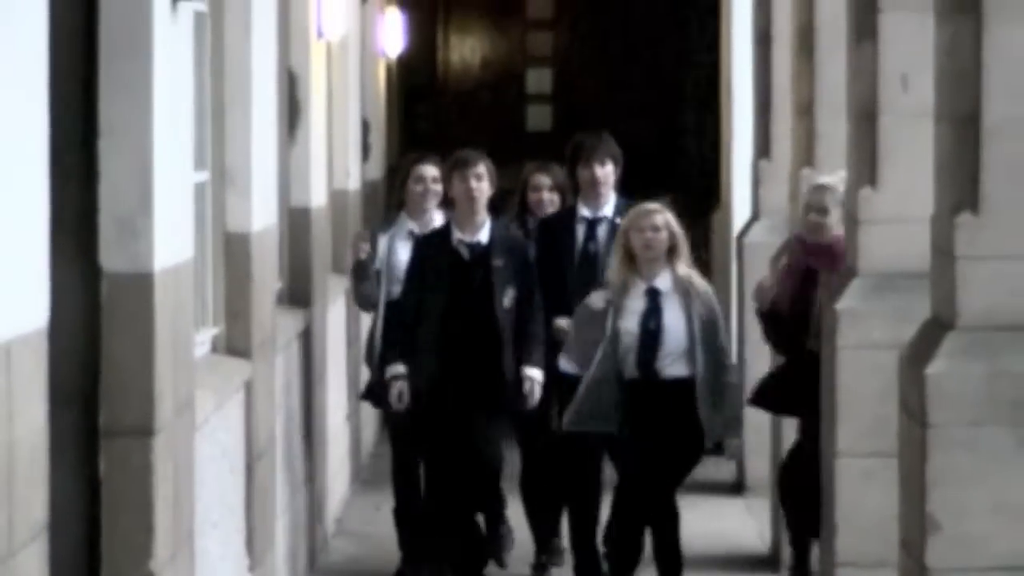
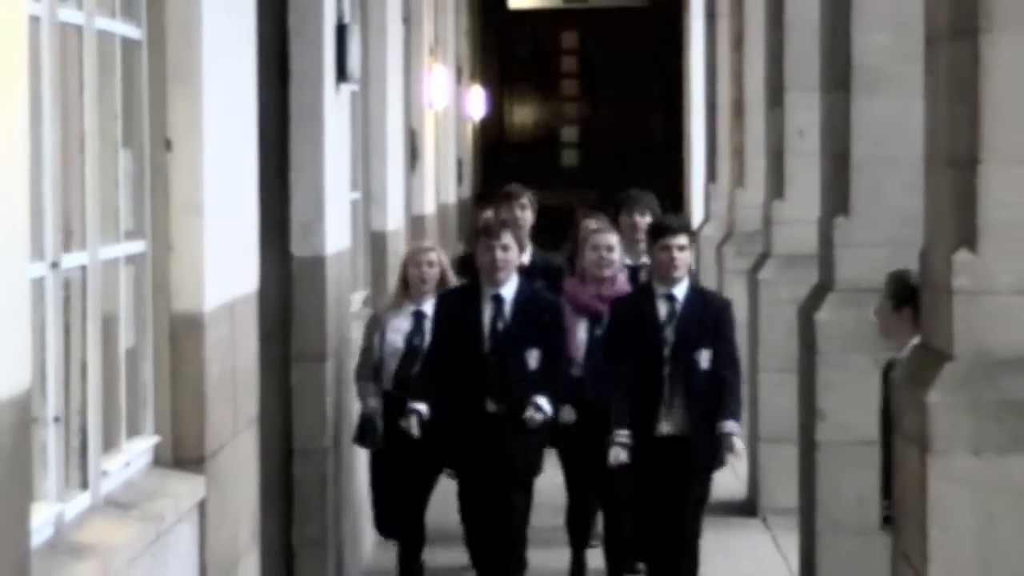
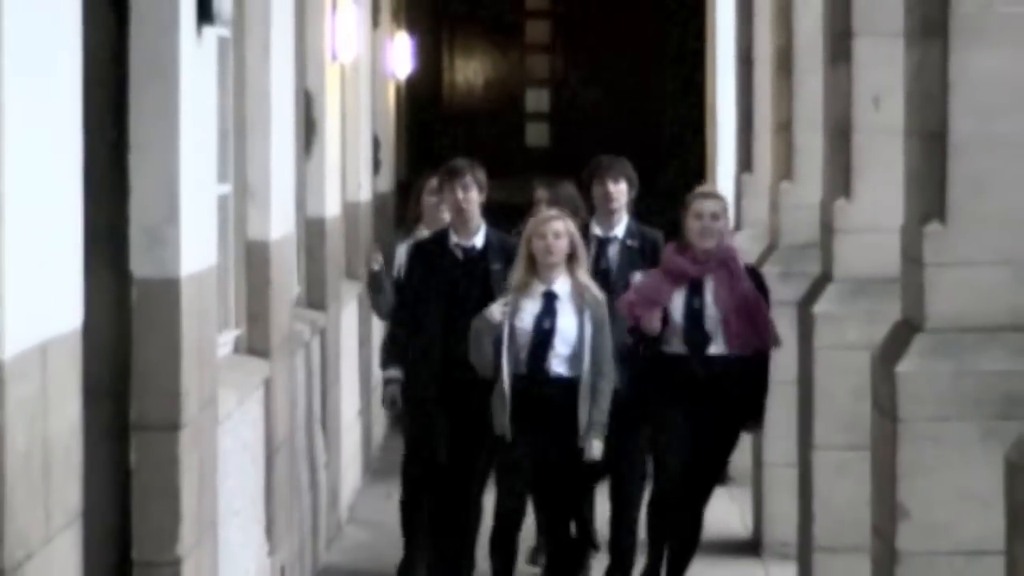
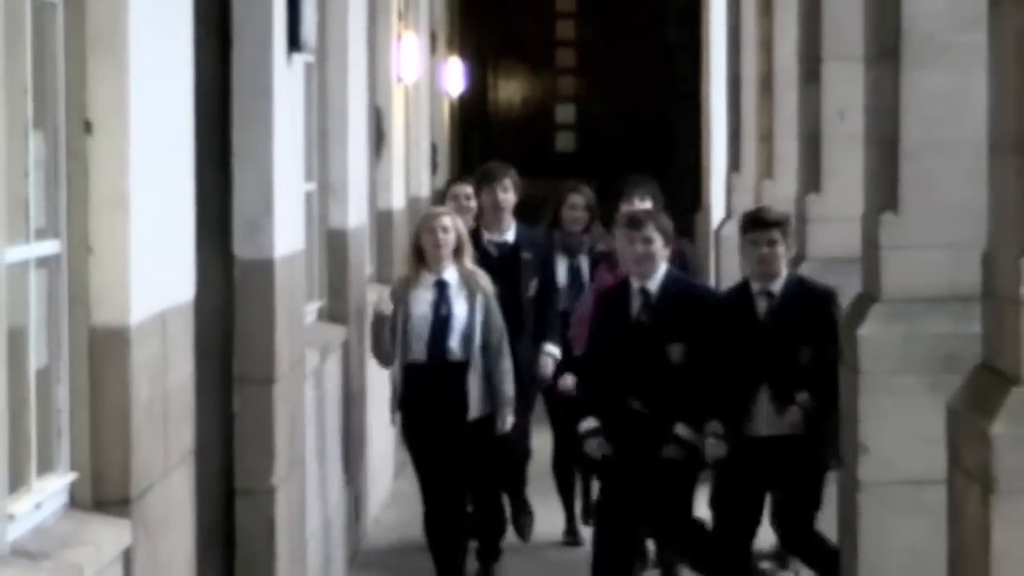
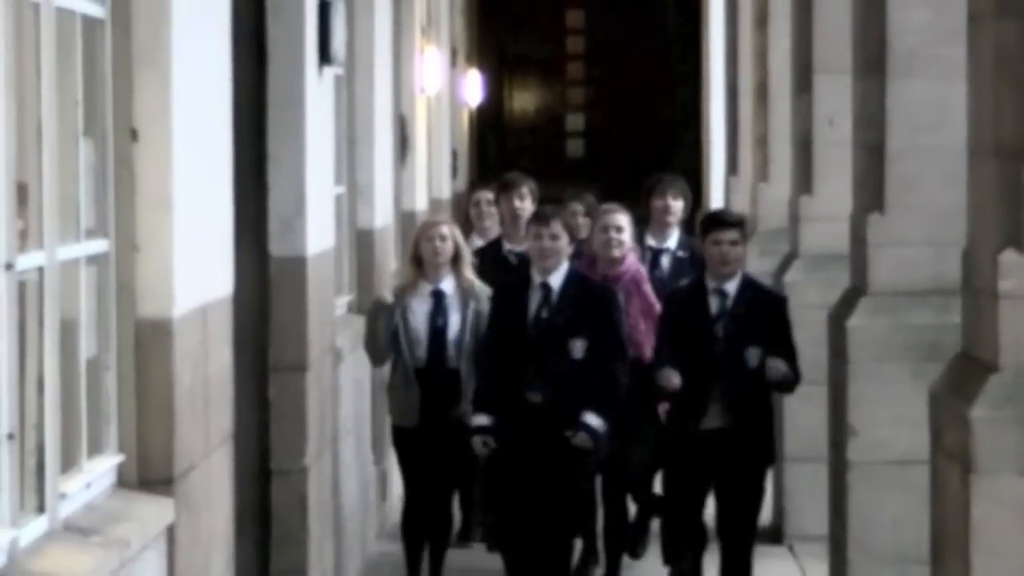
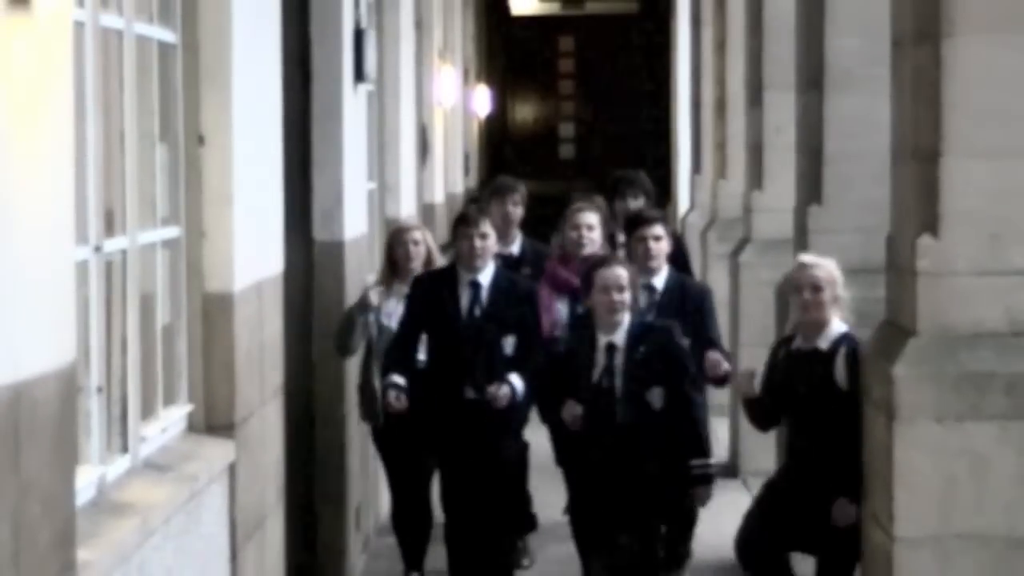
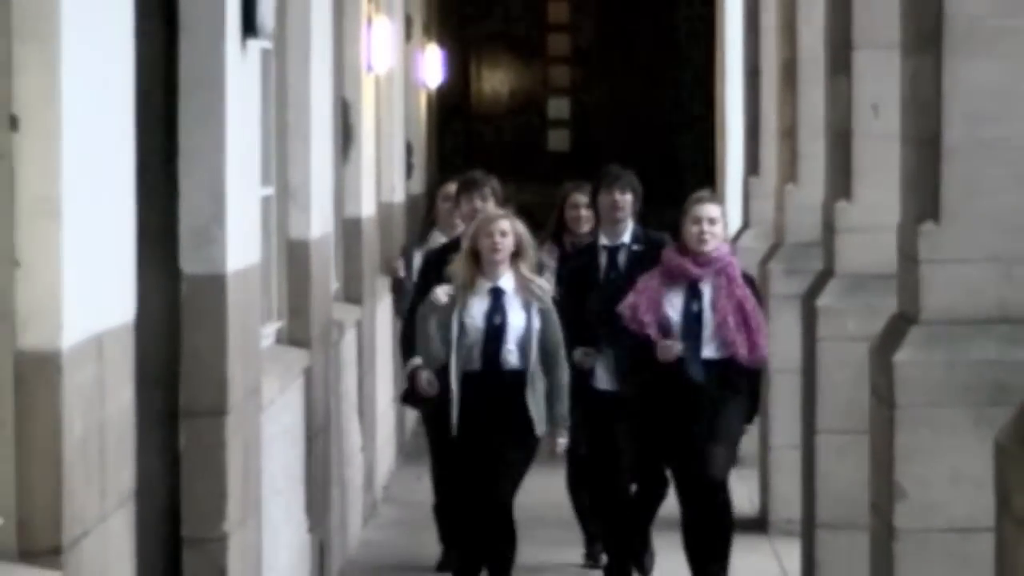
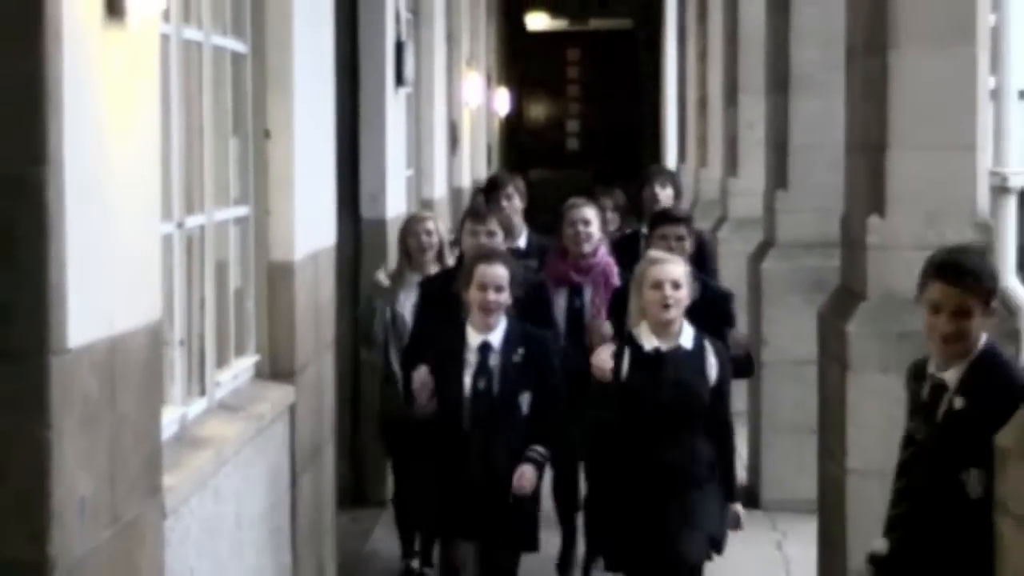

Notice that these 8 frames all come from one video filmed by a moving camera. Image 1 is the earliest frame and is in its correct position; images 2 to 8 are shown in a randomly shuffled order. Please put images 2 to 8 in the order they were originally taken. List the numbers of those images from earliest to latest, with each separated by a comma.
3, 7, 4, 5, 2, 6, 8
